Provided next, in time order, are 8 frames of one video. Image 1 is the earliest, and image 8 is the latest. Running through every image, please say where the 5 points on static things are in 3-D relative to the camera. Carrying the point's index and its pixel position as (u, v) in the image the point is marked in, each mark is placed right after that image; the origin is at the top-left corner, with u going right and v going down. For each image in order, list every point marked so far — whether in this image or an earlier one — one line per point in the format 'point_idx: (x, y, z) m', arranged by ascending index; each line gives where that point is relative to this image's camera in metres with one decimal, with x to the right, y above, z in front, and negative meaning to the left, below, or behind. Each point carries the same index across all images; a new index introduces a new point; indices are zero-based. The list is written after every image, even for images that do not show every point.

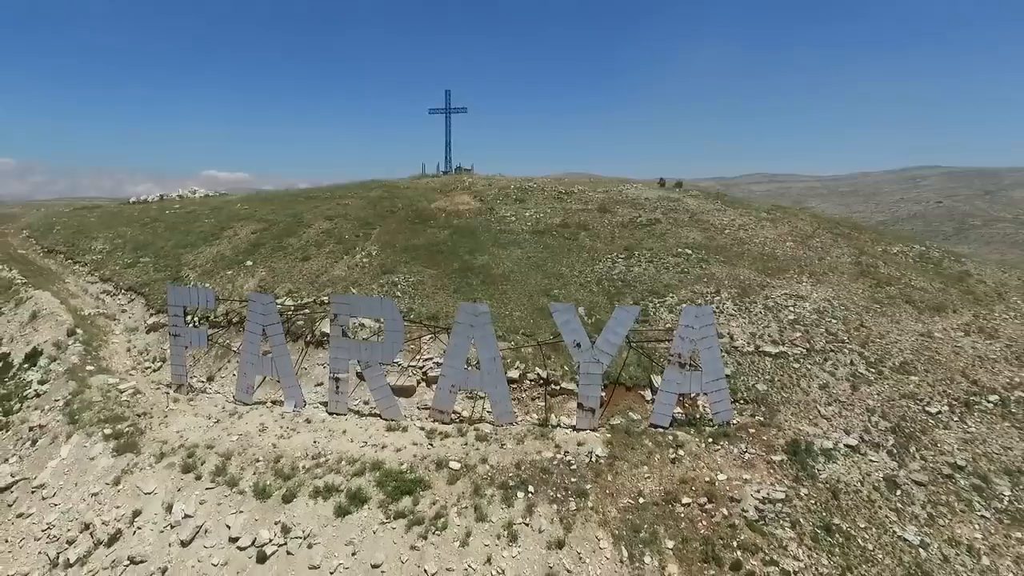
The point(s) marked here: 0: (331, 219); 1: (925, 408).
0: (-5.0, +1.9, +16.7) m
1: (+6.8, -1.9, +10.0) m
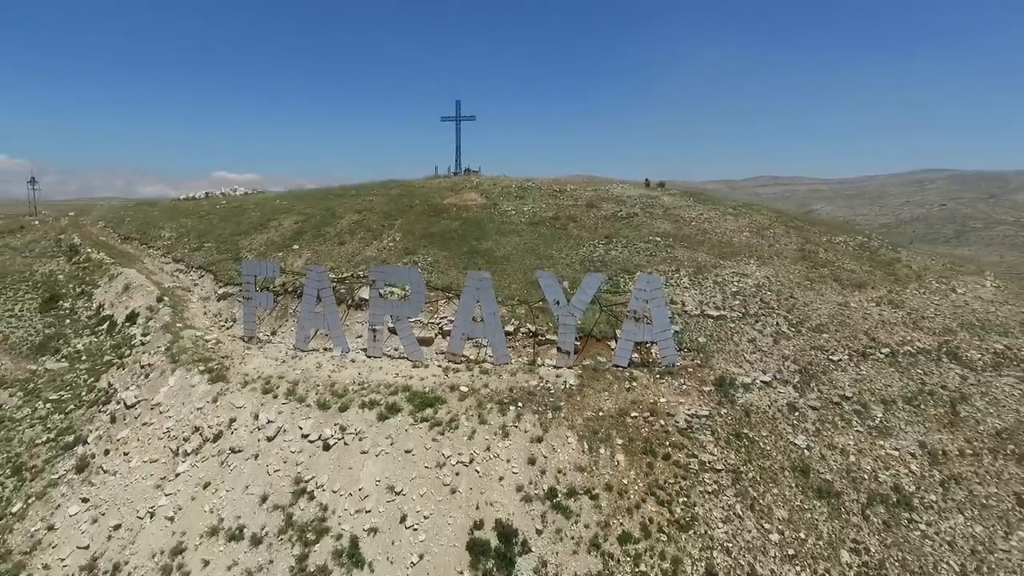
0: (-4.9, +2.5, +19.7) m
1: (+6.7, -1.4, +12.8) m
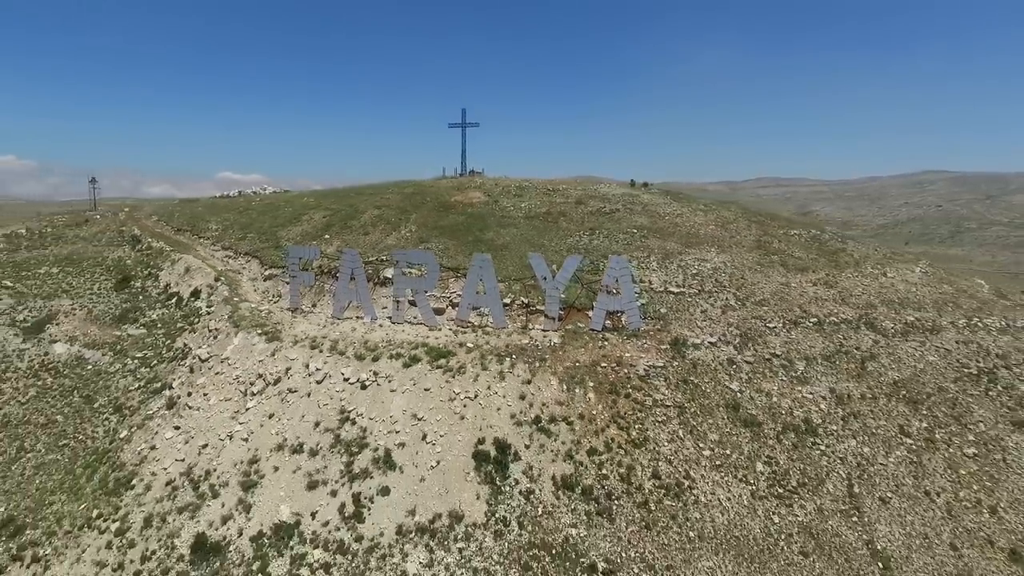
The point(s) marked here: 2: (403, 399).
0: (-5.0, +3.0, +22.7) m
1: (+6.7, -0.9, +15.7) m
2: (-2.4, -2.3, +13.0) m
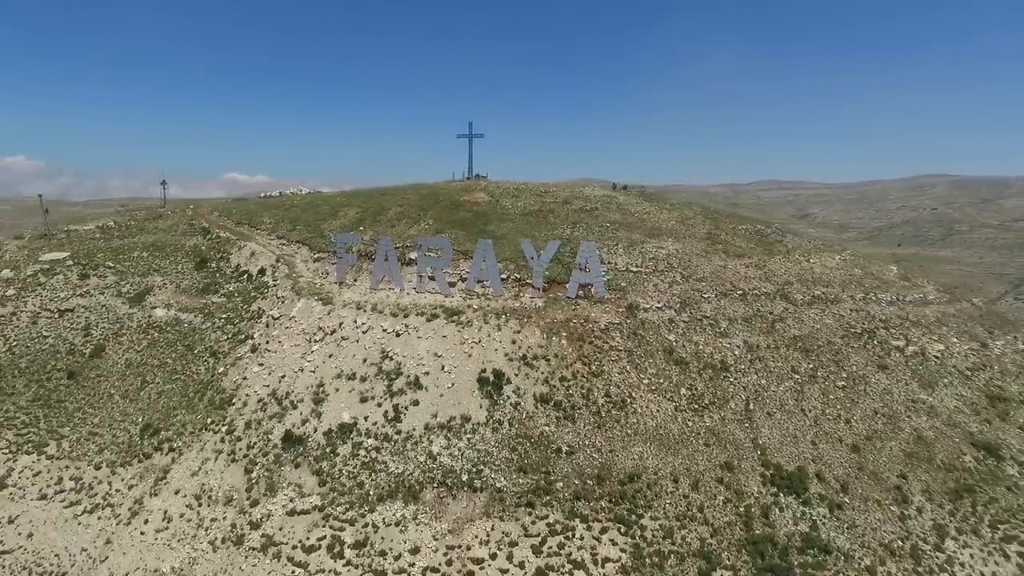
0: (-5.1, +3.7, +27.6) m
1: (+6.5, -0.2, +20.5) m
2: (-2.5, -1.6, +17.9) m
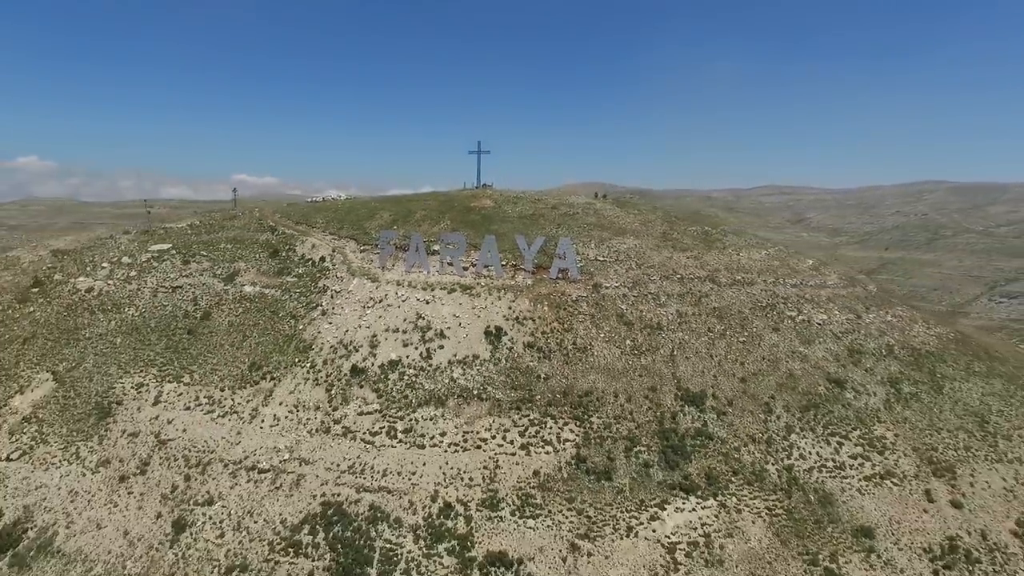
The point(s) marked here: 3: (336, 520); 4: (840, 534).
0: (-5.1, +4.5, +34.9) m
1: (+6.4, +0.5, +27.8) m
2: (-2.7, -0.8, +25.2) m
3: (-5.4, -7.0, +18.4) m
4: (+9.9, -7.3, +18.0) m
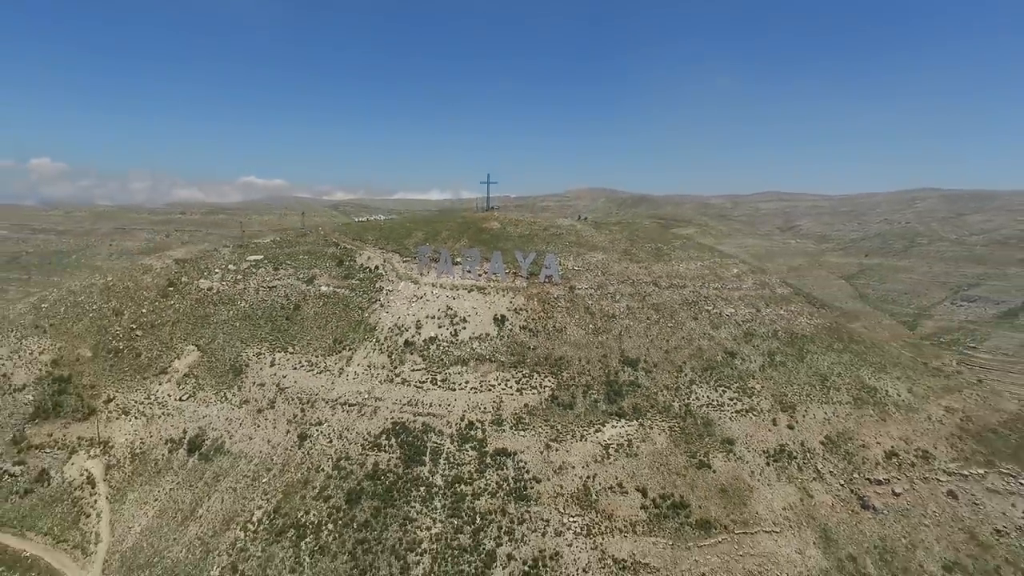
0: (-4.9, +4.4, +46.4) m
1: (+6.5, +0.4, +39.1) m
2: (-2.7, -0.9, +36.6) m
3: (-5.5, -7.0, +29.8) m
4: (+9.8, -7.4, +29.3) m
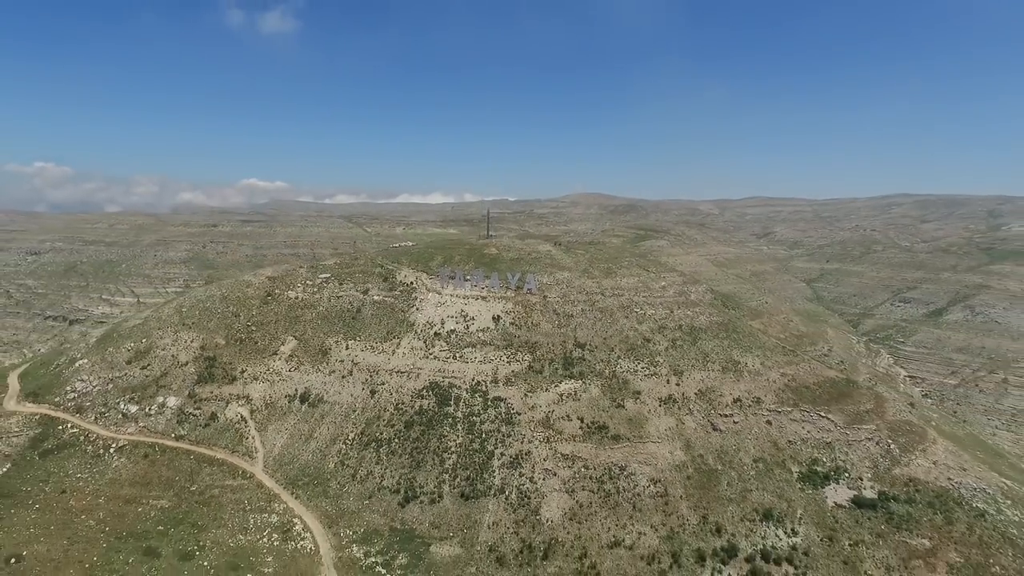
0: (-5.6, +3.5, +64.6) m
1: (+5.8, -0.5, +57.4) m
2: (-3.3, -1.7, +54.8) m
3: (-6.1, -7.9, +48.1) m
4: (+9.1, -8.2, +47.6) m
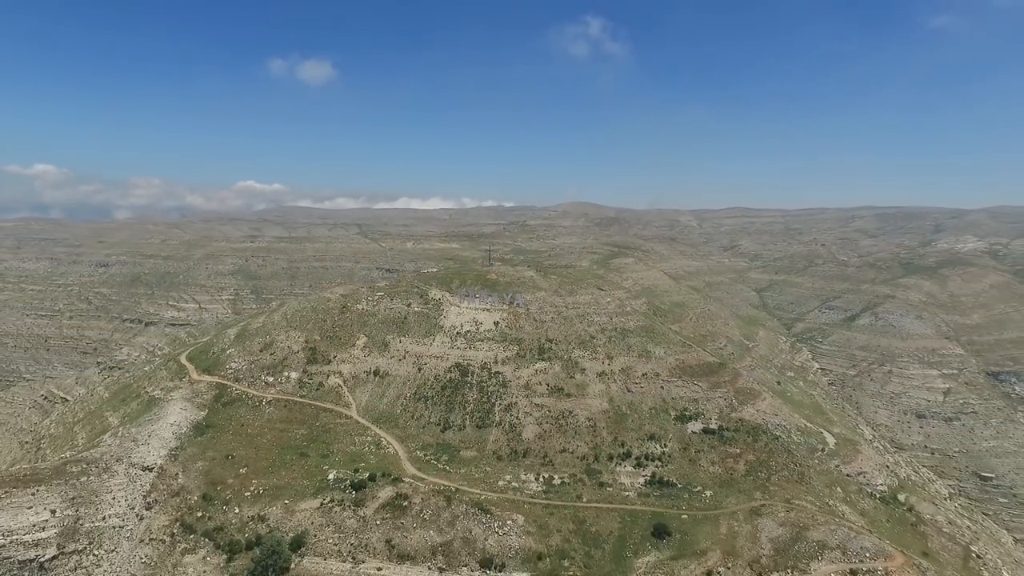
0: (-6.5, +1.4, +94.0) m
1: (+5.0, -2.6, +86.8) m
2: (-4.1, -3.9, +84.2) m
3: (-6.9, -10.0, +77.4) m
4: (+8.4, -10.4, +77.0) m
